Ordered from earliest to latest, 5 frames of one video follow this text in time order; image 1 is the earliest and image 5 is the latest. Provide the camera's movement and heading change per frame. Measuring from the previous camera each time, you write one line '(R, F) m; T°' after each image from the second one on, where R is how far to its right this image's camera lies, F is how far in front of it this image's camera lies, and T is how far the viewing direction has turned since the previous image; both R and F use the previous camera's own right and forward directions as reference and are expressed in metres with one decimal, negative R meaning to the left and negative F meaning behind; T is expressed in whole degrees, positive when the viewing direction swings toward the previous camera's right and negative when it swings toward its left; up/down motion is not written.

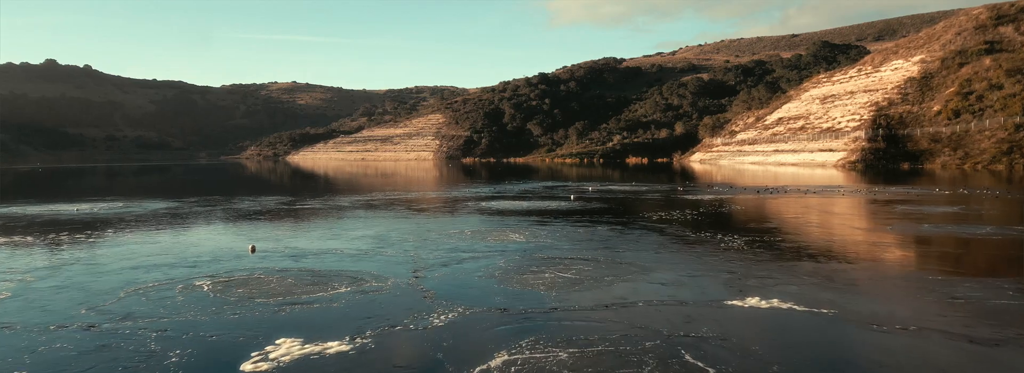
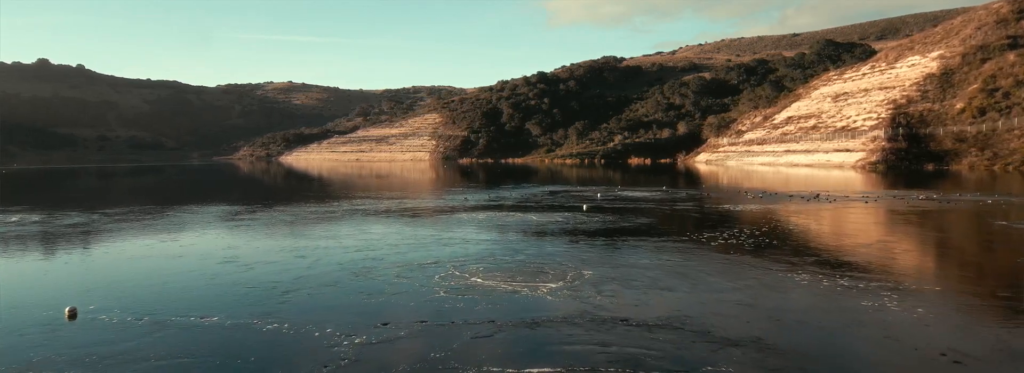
(0.0, +3.2) m; 0°
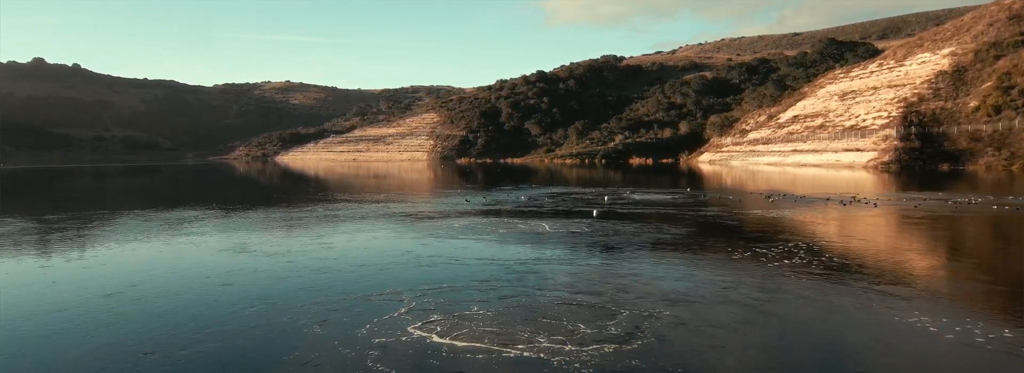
(0.0, +1.8) m; 0°
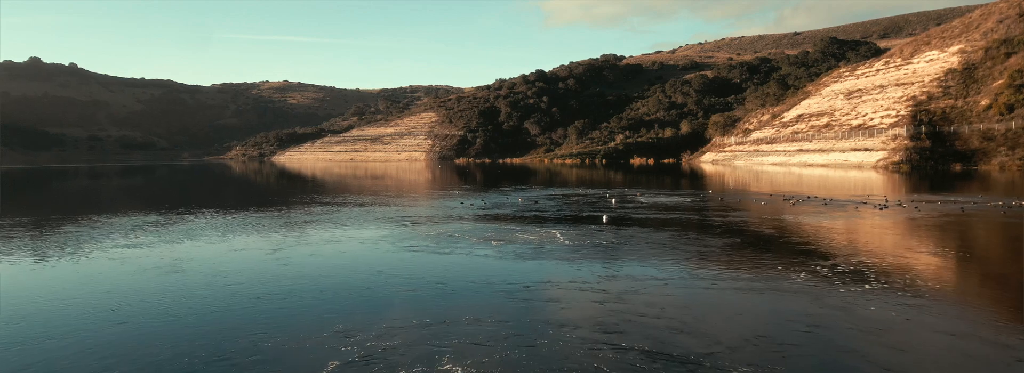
(0.0, +1.4) m; 0°
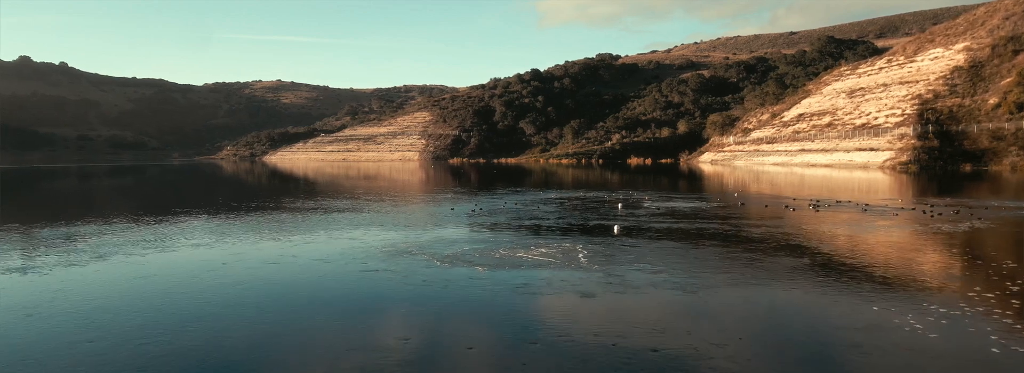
(0.0, +1.6) m; 0°
